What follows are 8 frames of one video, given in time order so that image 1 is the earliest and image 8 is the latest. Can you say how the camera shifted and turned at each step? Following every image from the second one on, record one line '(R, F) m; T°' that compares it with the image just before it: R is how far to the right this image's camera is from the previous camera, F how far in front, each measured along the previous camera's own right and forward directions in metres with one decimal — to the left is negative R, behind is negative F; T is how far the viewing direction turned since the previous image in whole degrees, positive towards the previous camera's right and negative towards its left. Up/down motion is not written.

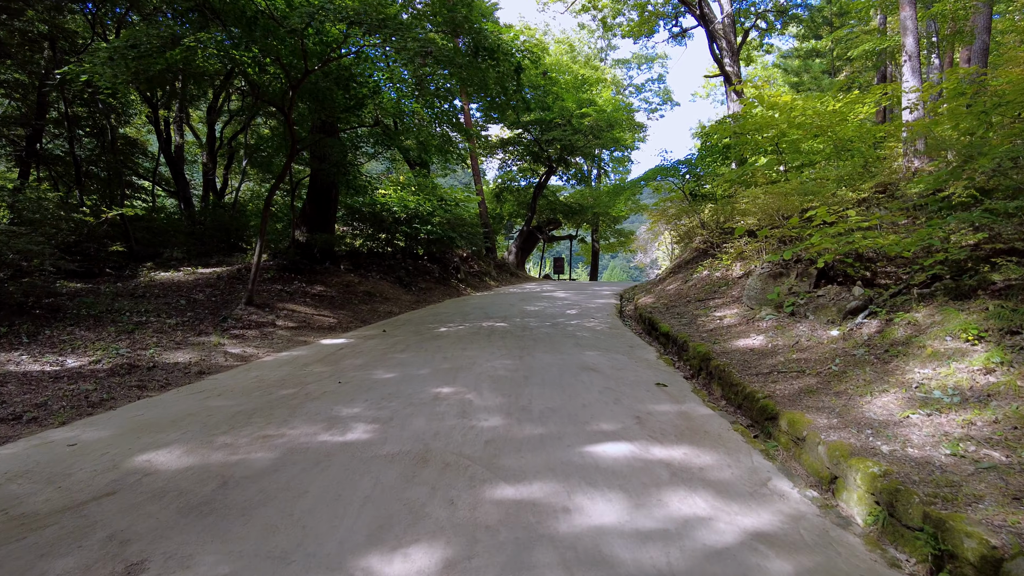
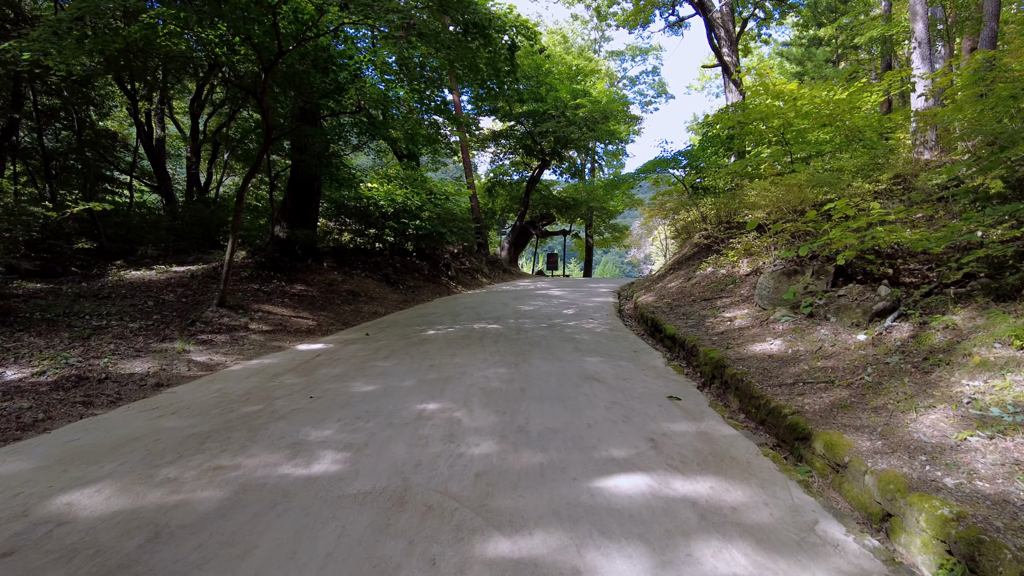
(0.0, +0.4) m; +1°
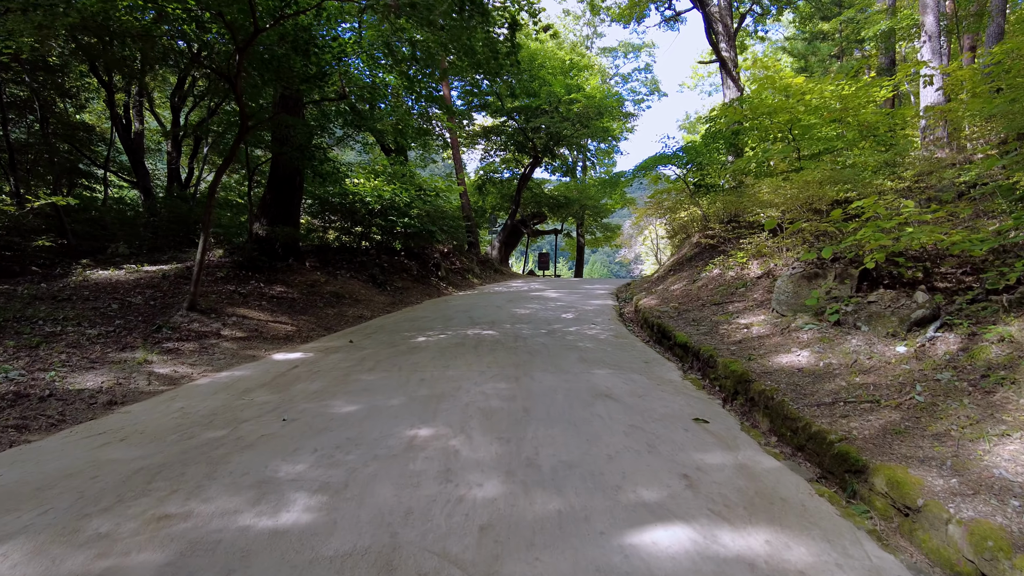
(-0.1, +0.4) m; +1°
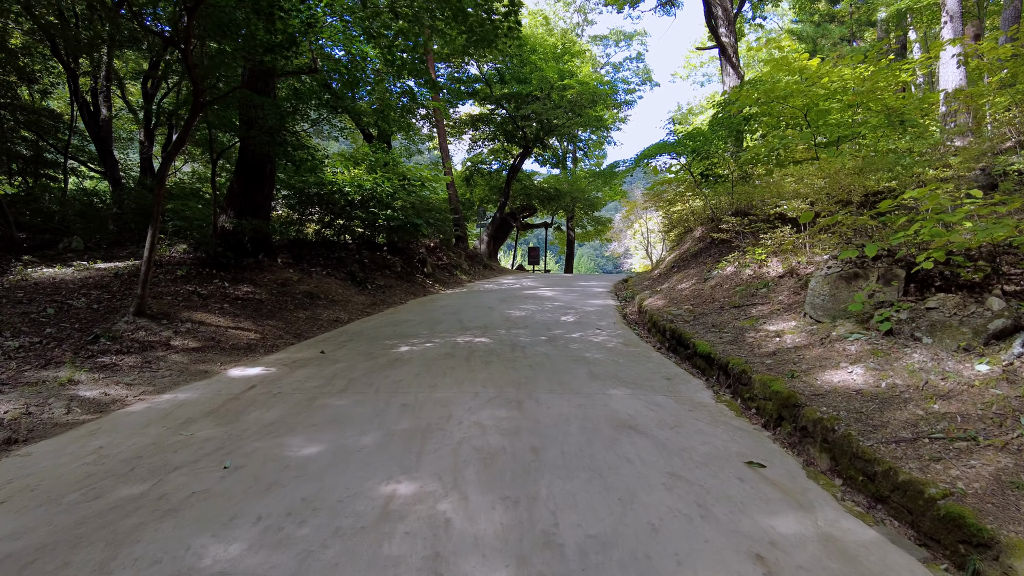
(-0.1, +0.6) m; +1°
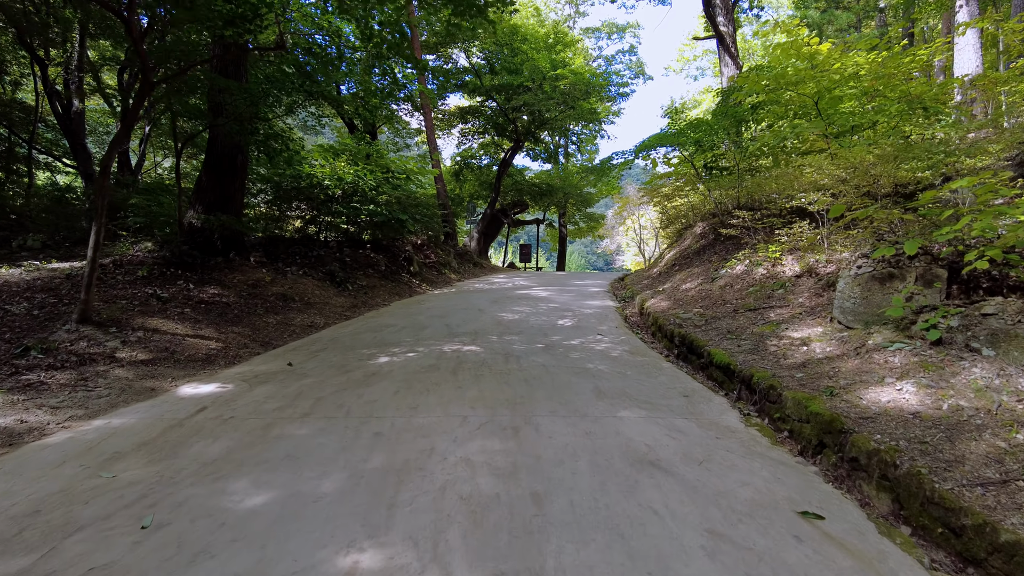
(0.0, +0.5) m; +1°
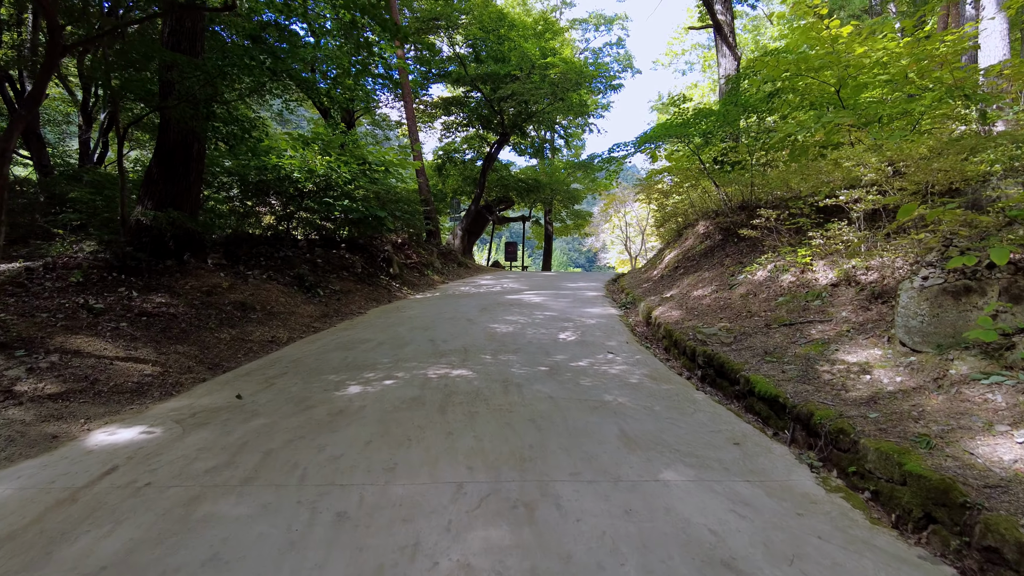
(-0.1, +0.7) m; +2°
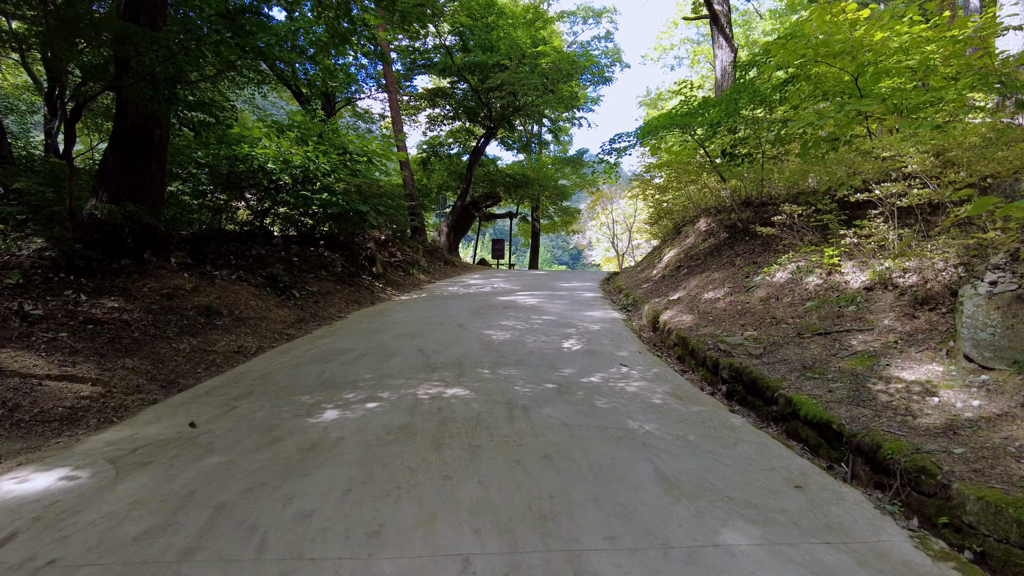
(-0.1, +0.5) m; +1°
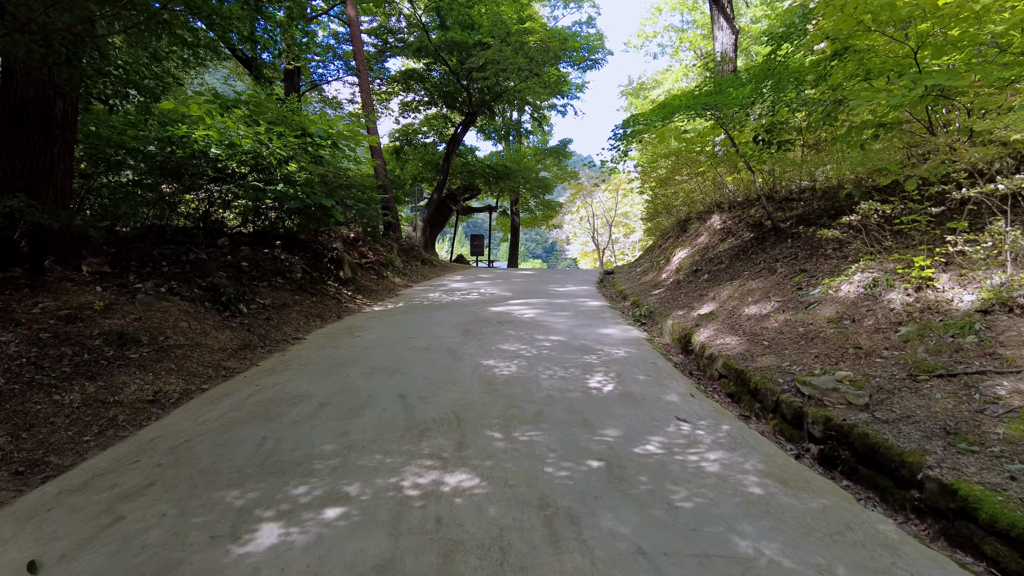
(-0.2, +0.9) m; +2°
